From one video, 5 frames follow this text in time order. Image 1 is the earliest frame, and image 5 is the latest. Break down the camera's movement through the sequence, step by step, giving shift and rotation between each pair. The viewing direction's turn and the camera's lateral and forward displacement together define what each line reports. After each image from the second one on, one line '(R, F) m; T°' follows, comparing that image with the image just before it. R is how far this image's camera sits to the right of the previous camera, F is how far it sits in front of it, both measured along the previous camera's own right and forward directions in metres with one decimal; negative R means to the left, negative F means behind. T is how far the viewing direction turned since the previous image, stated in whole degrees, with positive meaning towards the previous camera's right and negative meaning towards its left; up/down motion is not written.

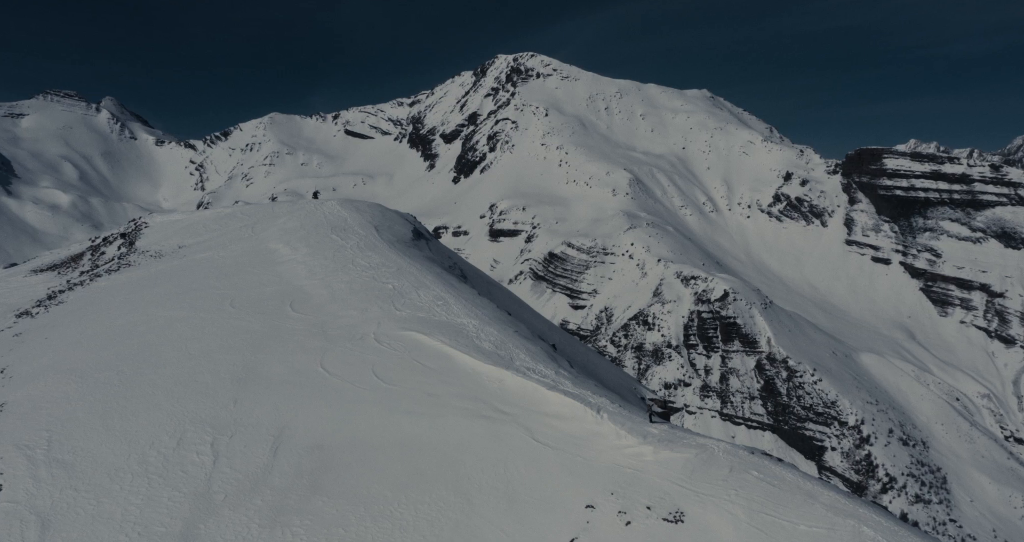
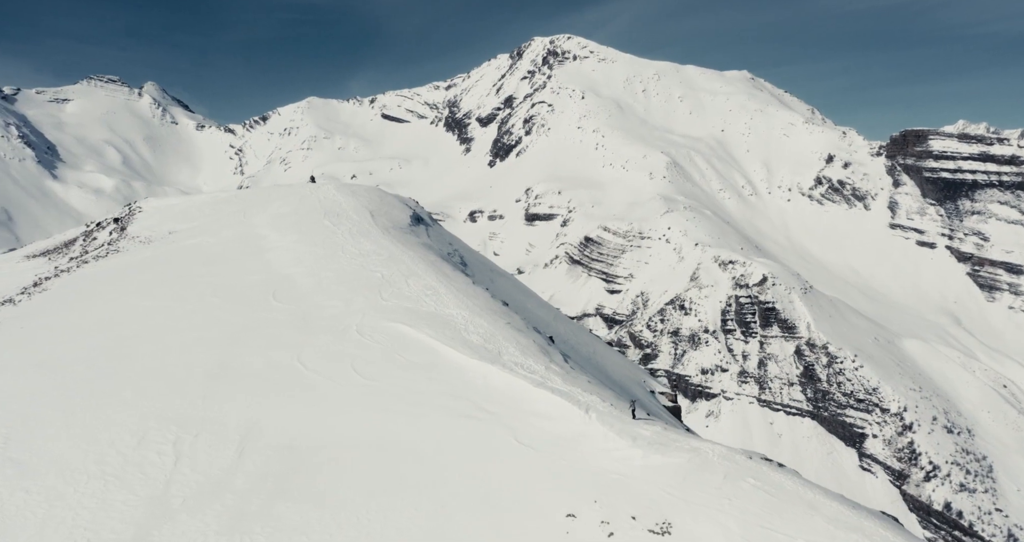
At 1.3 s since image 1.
(+1.7, +1.9) m; -2°
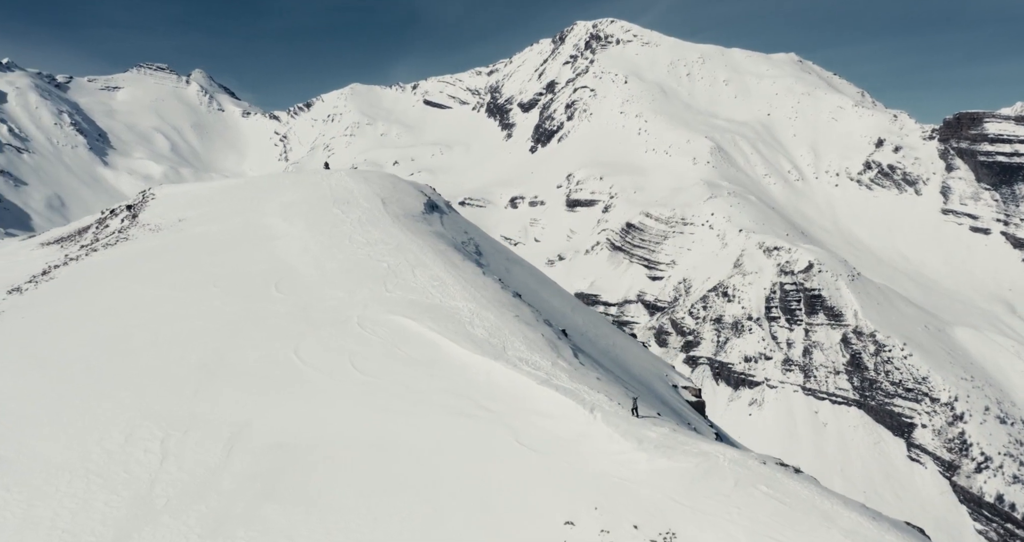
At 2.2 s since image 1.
(+1.2, +1.4) m; -3°
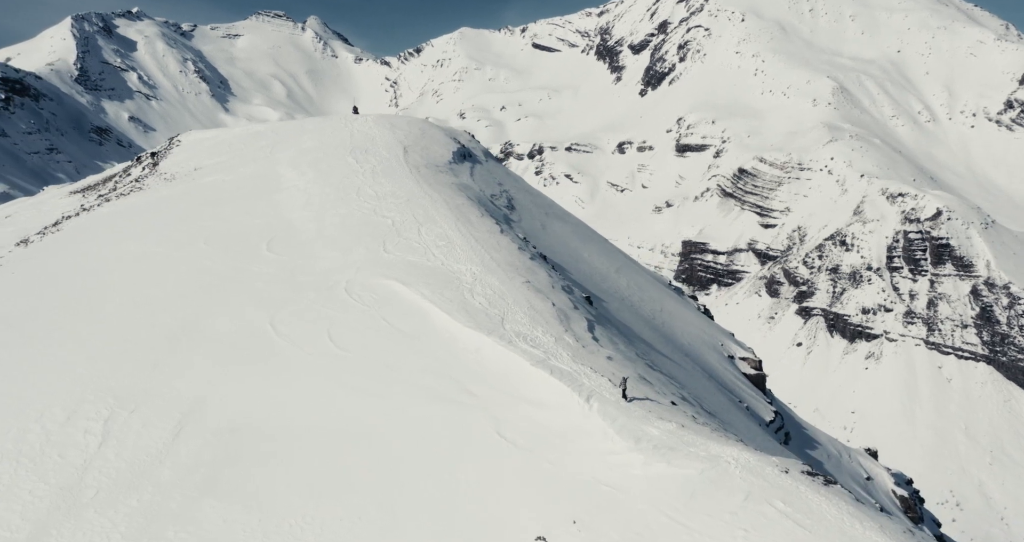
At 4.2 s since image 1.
(+3.5, +4.3) m; -7°
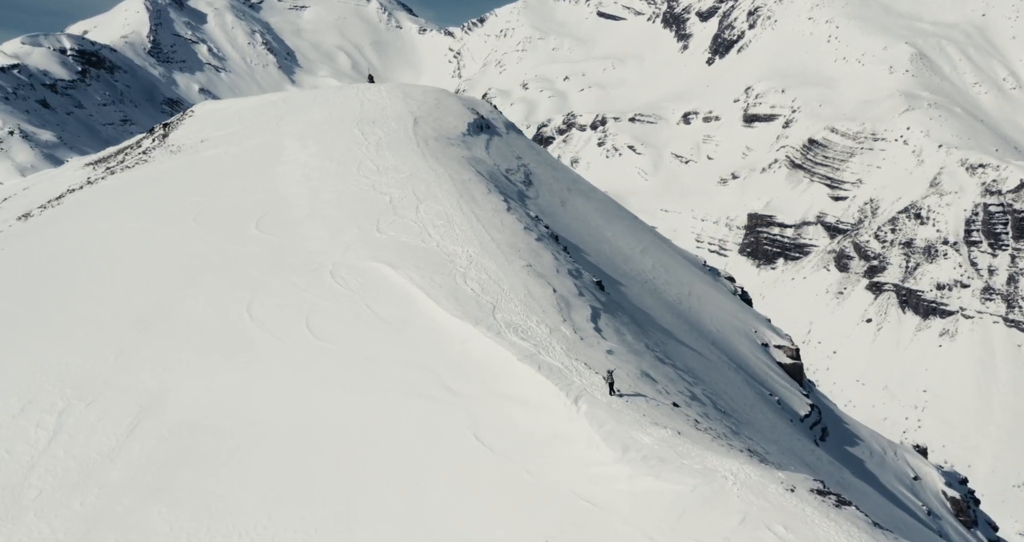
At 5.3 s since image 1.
(+2.2, +2.5) m; -4°
